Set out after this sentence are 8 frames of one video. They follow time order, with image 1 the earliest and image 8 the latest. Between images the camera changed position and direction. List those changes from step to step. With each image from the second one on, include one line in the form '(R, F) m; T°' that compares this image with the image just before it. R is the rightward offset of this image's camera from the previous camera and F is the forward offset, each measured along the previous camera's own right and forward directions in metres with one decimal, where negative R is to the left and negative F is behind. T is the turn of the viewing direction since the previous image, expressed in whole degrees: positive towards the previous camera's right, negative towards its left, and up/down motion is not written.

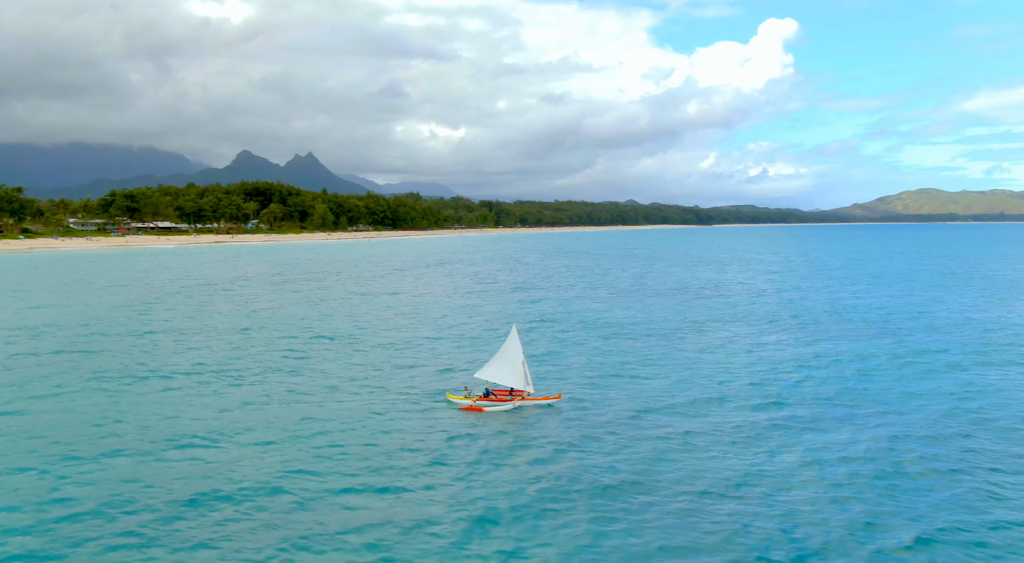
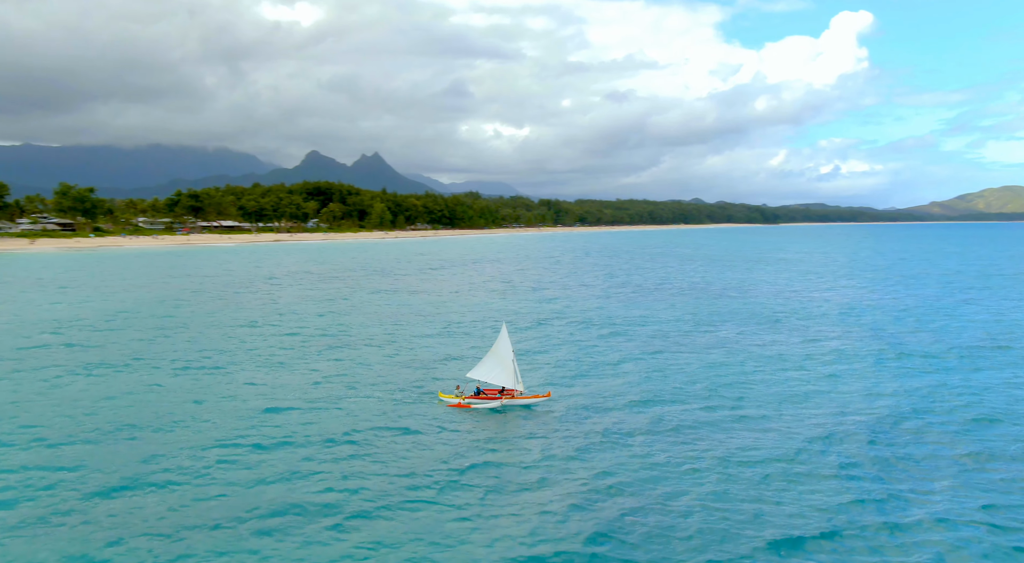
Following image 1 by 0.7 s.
(+5.3, -0.6) m; -4°
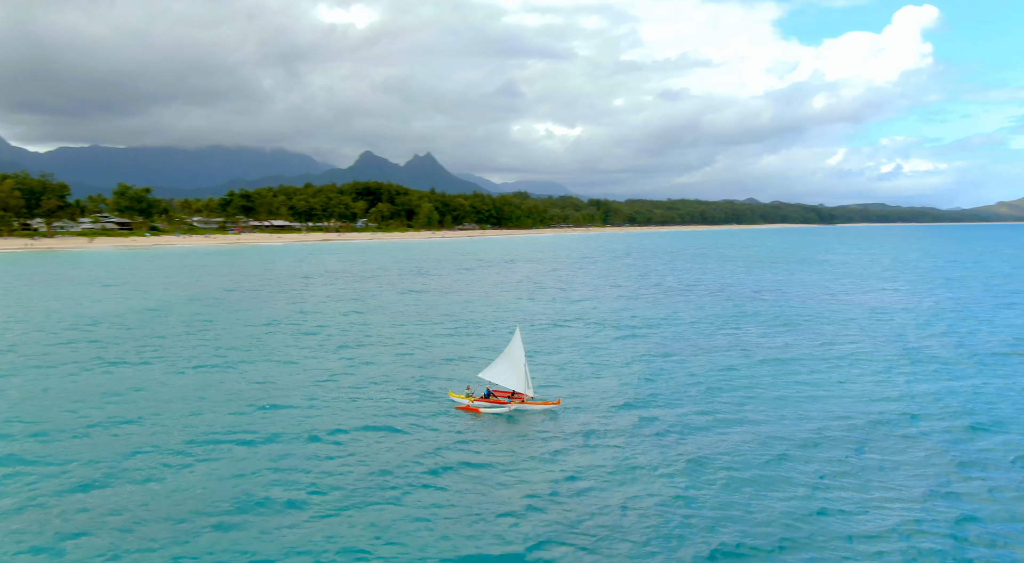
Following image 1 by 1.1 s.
(+2.9, -0.1) m; -4°
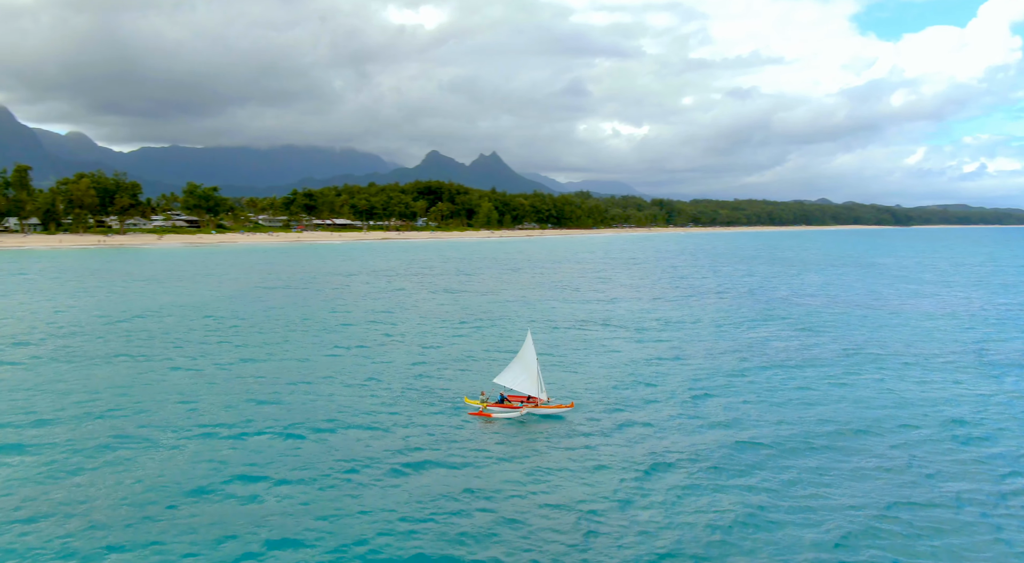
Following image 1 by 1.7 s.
(+3.6, -0.2) m; -4°
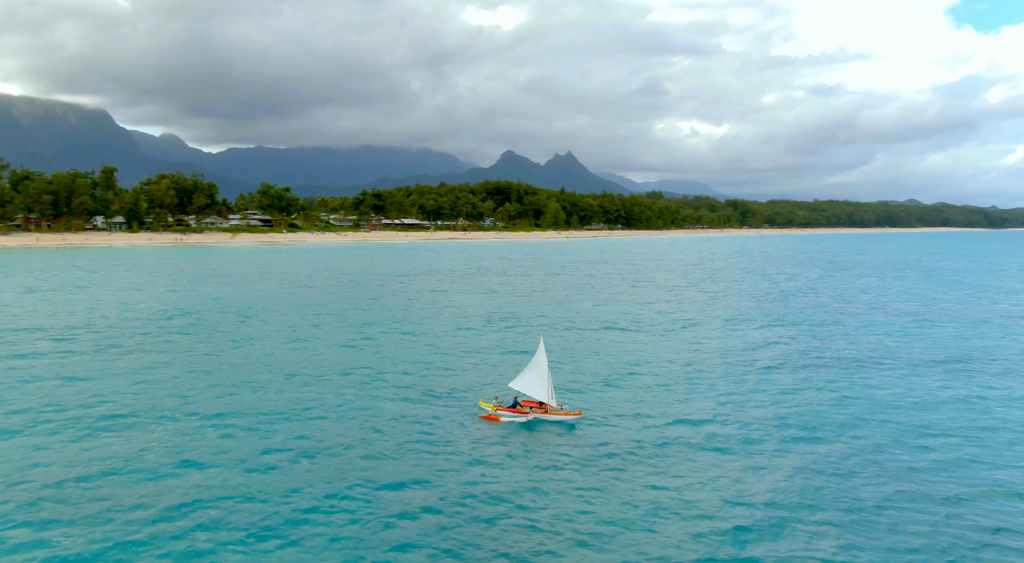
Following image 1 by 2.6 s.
(+4.5, -1.1) m; -5°
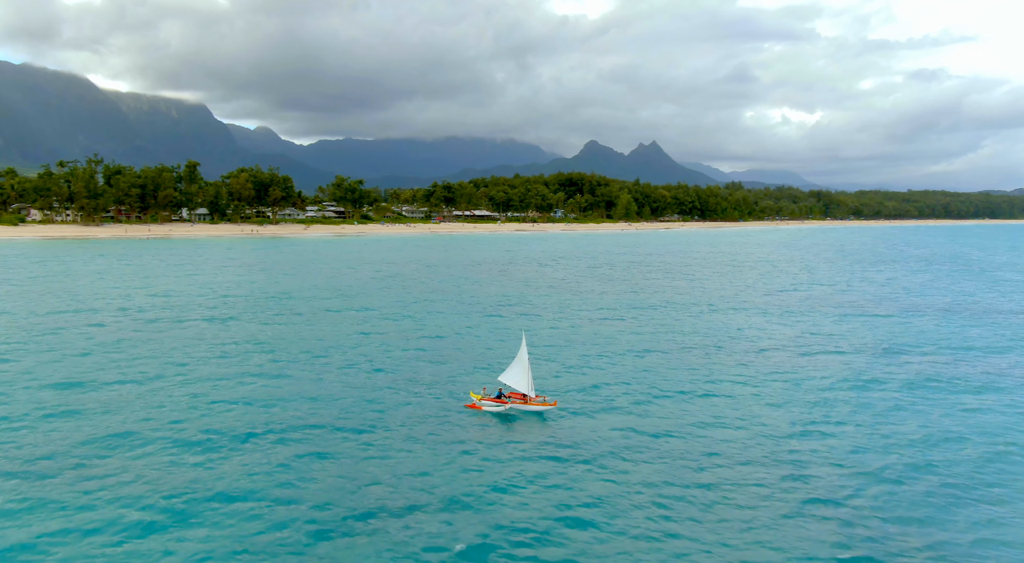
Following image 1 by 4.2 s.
(+7.0, -4.2) m; -6°
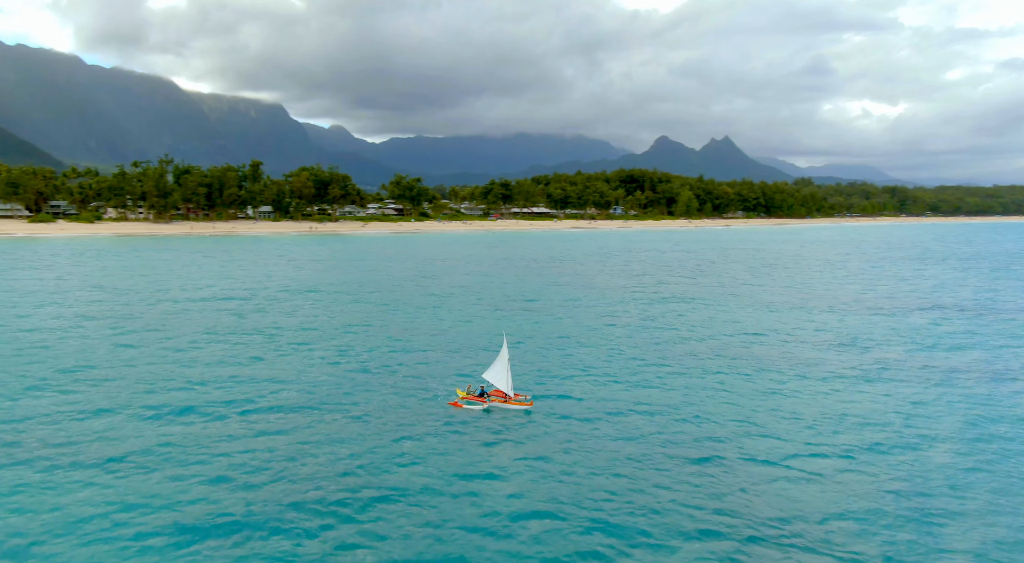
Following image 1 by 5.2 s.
(+5.2, -2.1) m; -5°
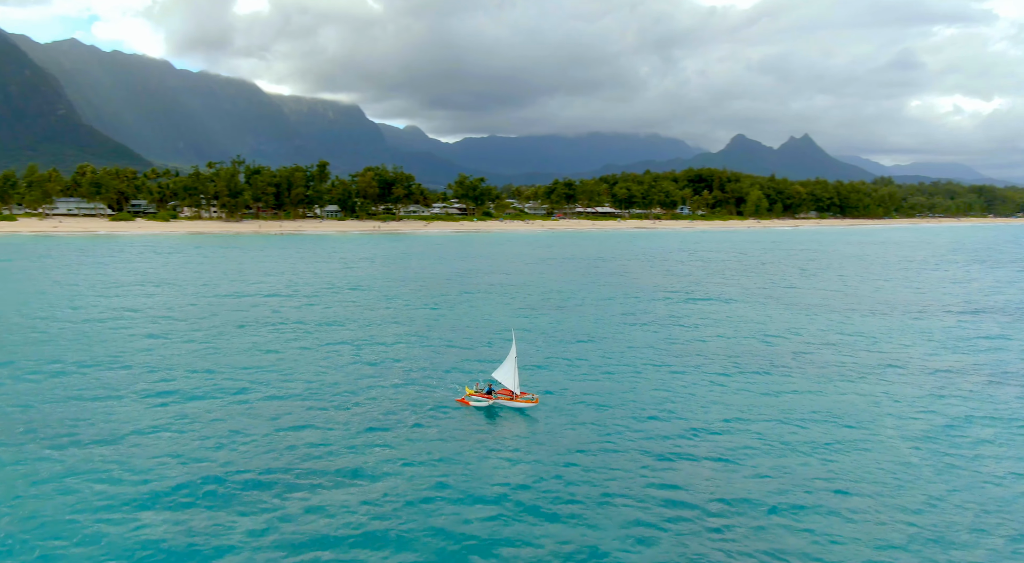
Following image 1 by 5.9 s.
(+3.6, -0.7) m; -5°
